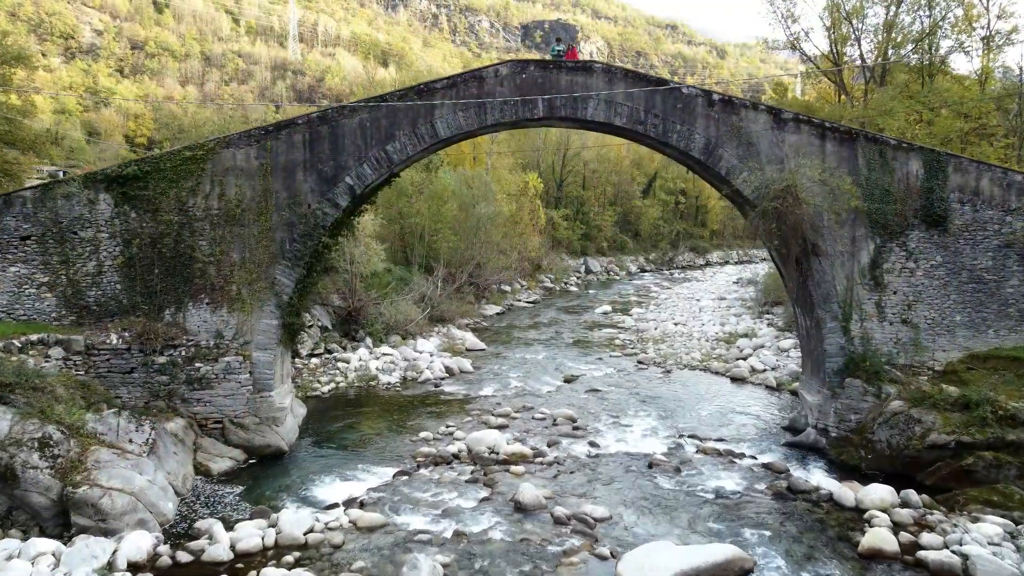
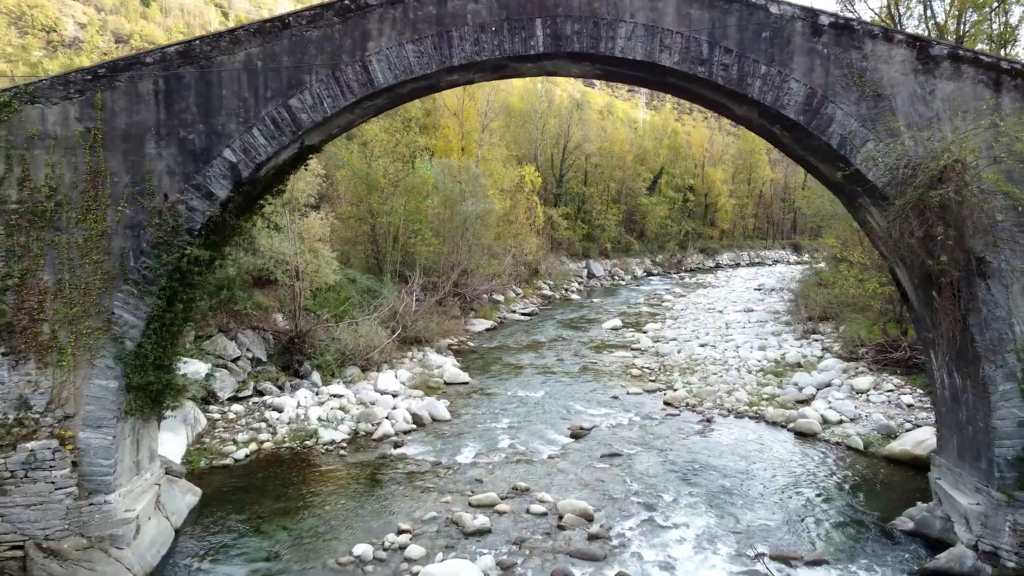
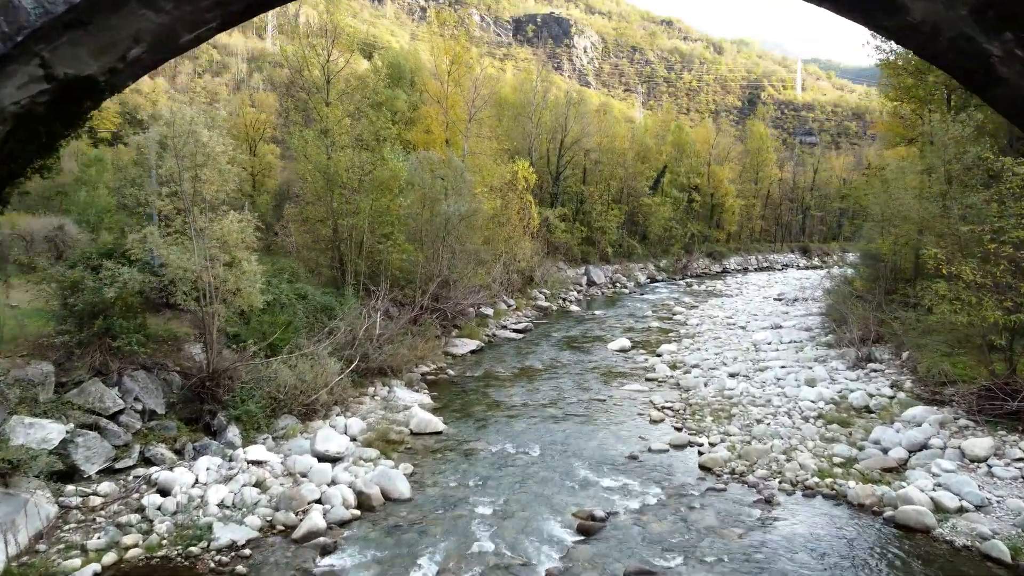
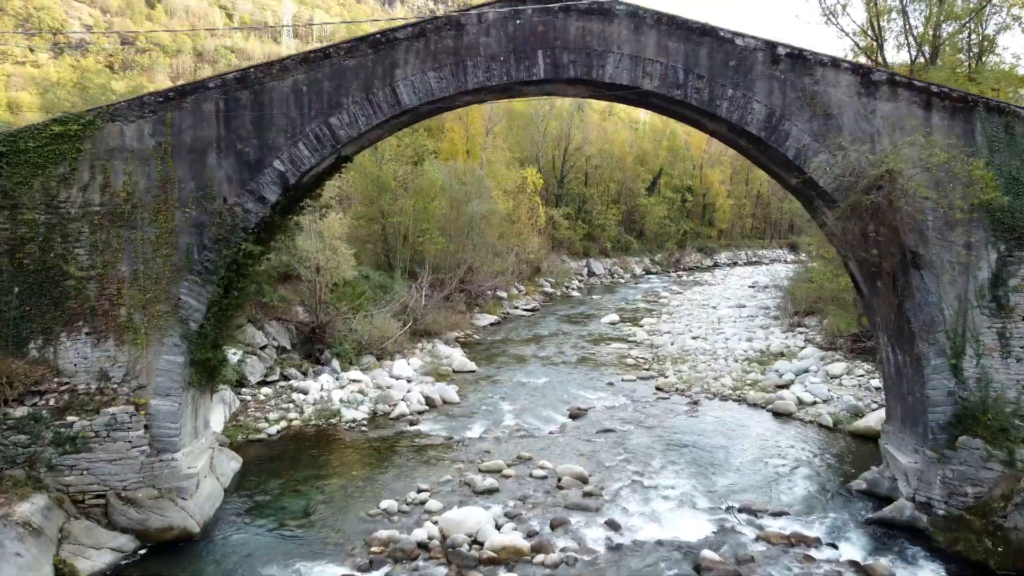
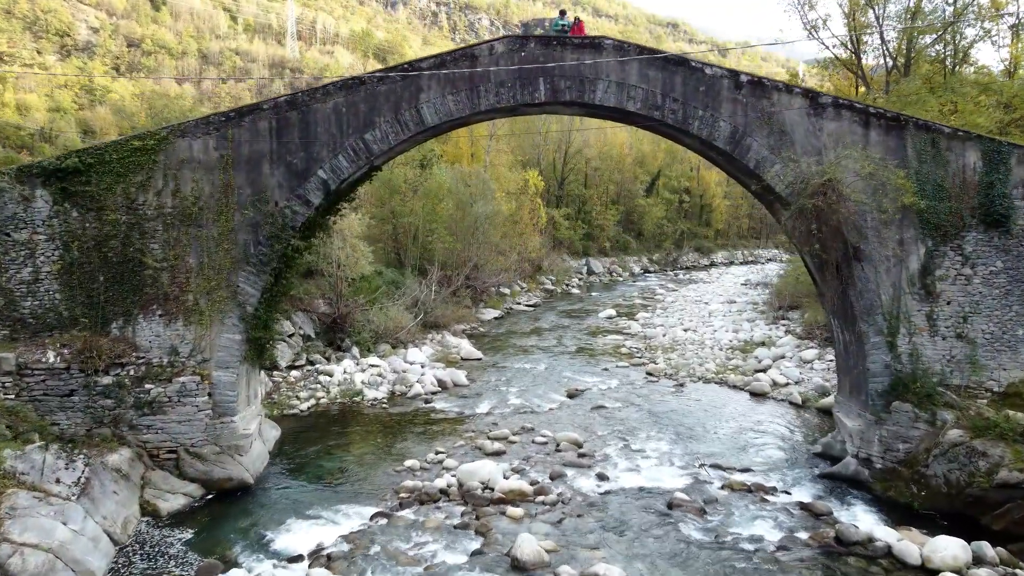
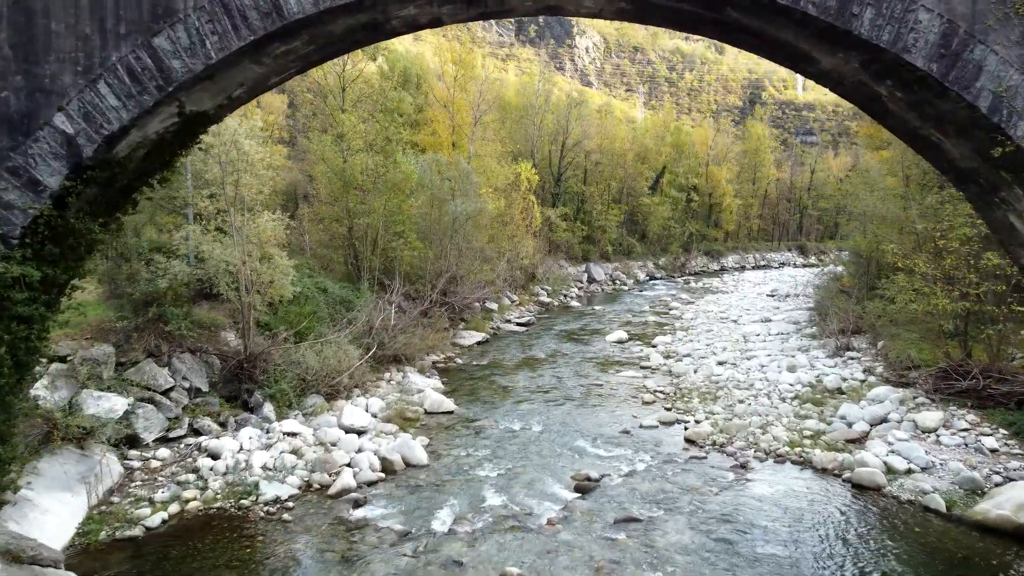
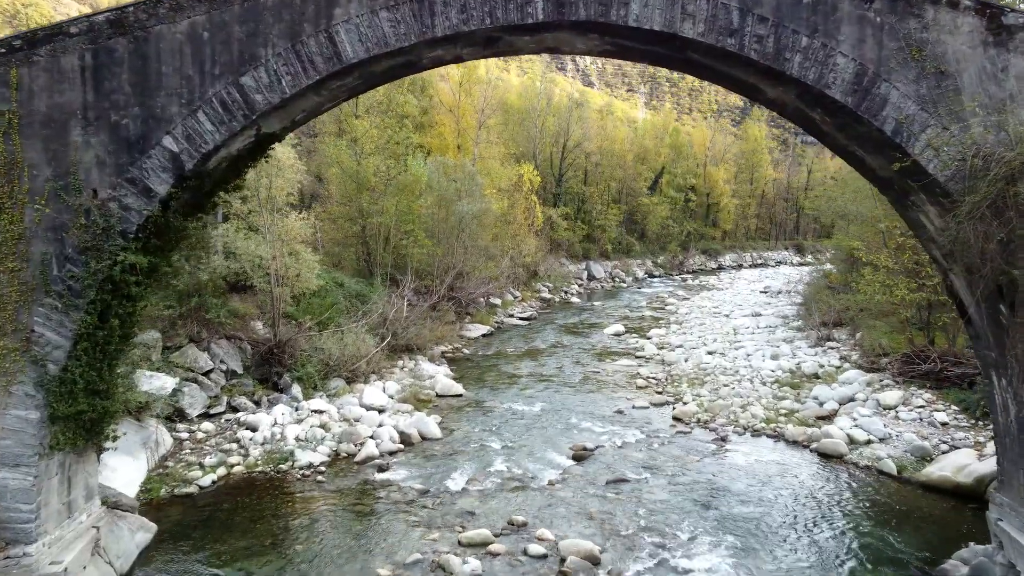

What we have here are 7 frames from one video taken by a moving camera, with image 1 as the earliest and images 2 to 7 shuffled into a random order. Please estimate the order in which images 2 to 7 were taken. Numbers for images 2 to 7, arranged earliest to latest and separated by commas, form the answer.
5, 4, 2, 7, 6, 3
